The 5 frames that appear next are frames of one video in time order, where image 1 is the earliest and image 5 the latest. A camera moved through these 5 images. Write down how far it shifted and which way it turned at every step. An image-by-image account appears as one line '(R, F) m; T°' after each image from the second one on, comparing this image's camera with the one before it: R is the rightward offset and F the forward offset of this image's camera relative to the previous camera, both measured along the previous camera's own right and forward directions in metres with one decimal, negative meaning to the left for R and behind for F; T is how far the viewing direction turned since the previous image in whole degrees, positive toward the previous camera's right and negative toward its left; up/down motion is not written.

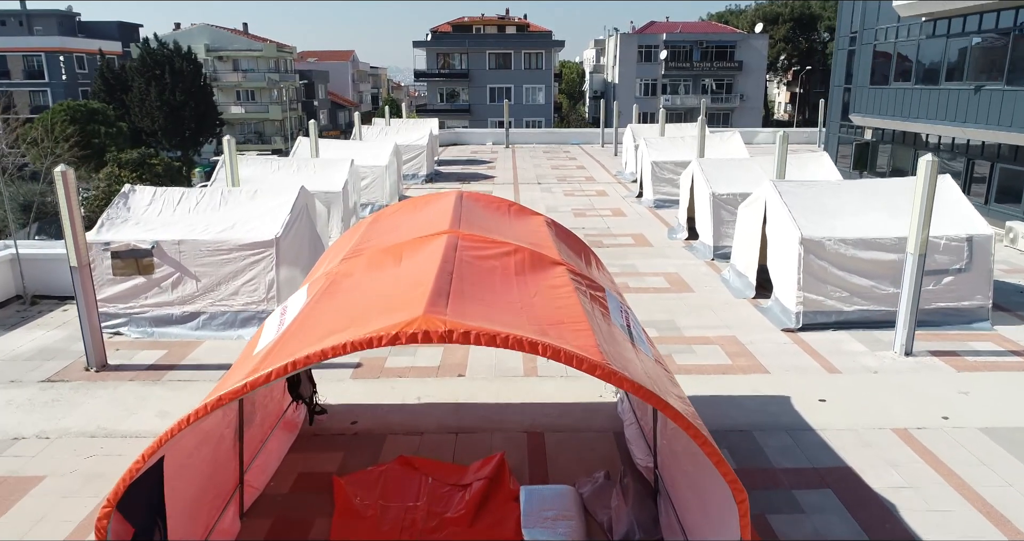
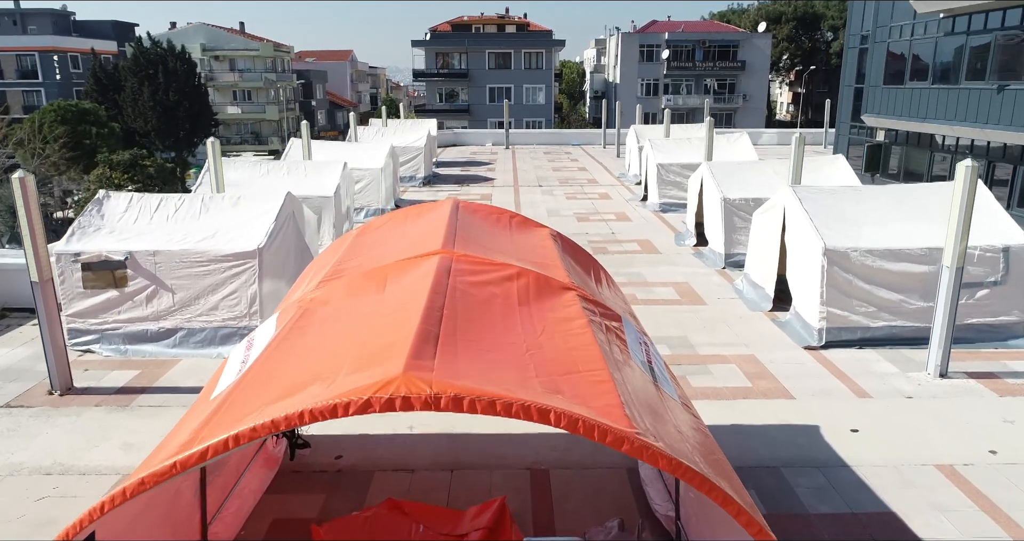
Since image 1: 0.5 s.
(0.0, +0.7) m; 0°
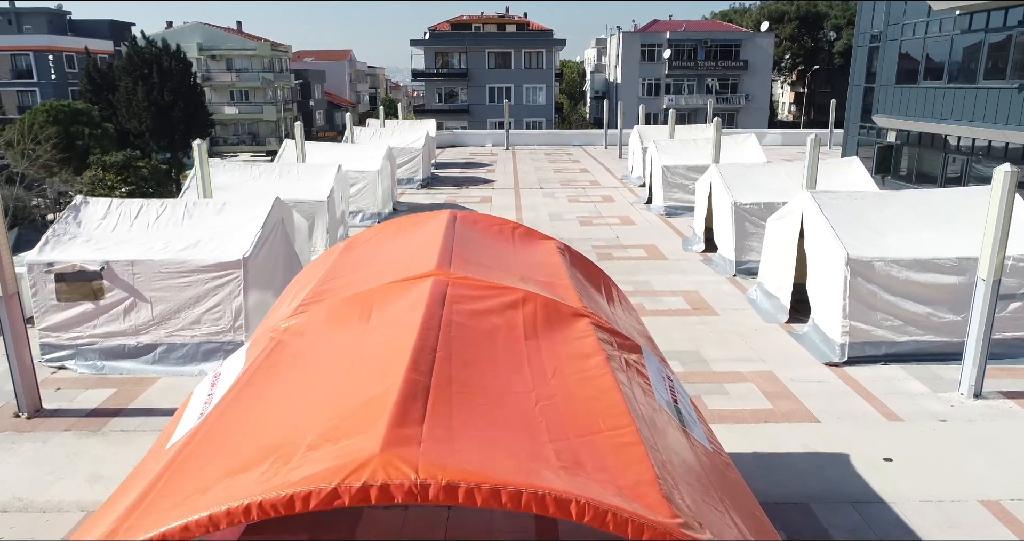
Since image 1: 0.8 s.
(0.0, +0.6) m; 0°
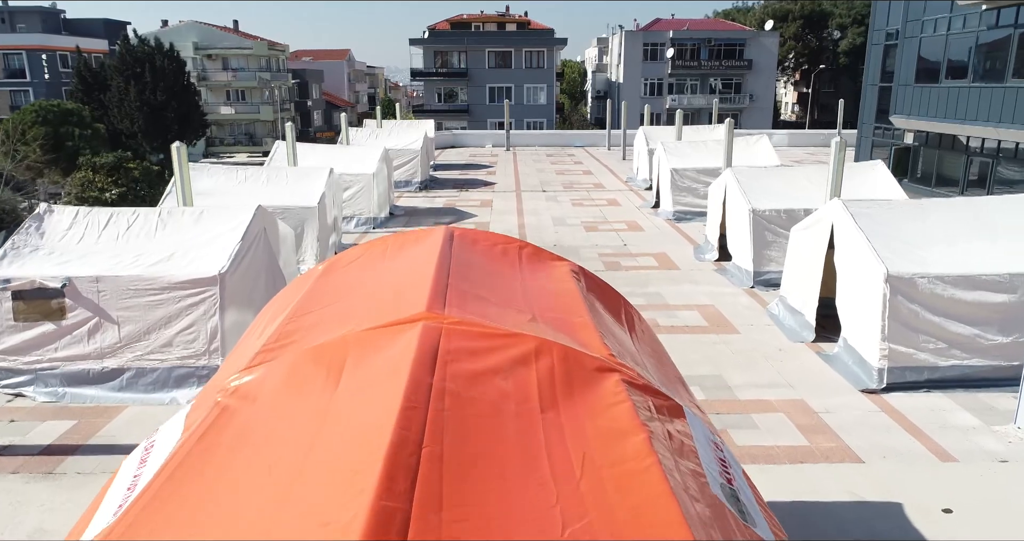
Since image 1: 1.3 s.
(0.0, +0.8) m; 0°
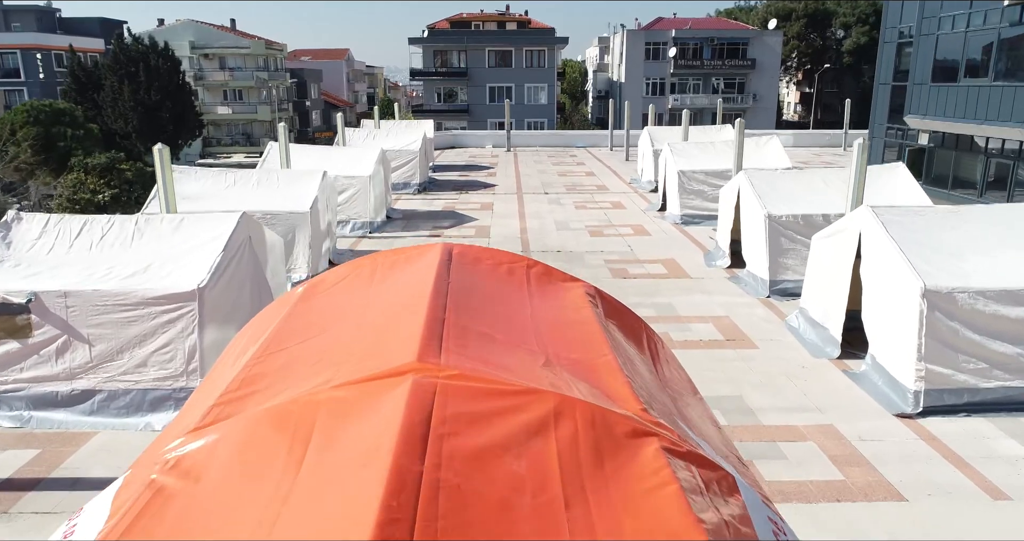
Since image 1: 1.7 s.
(0.0, +0.6) m; 0°
